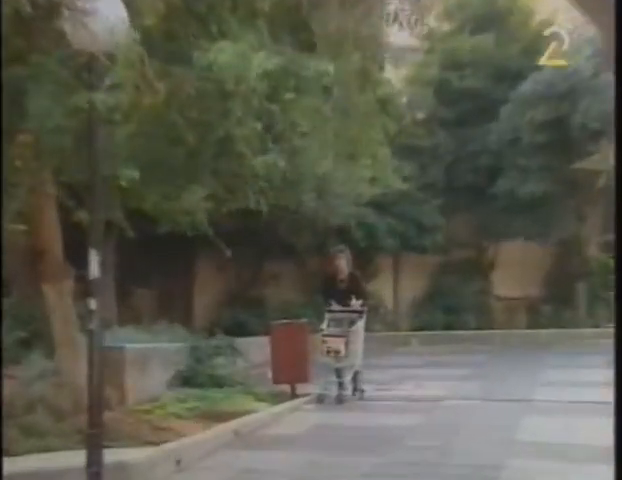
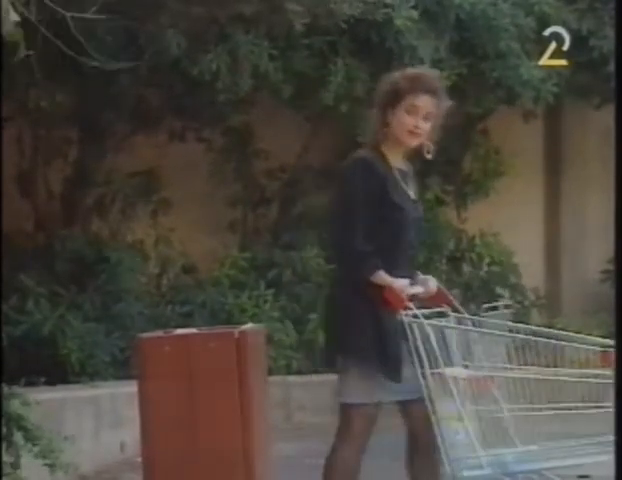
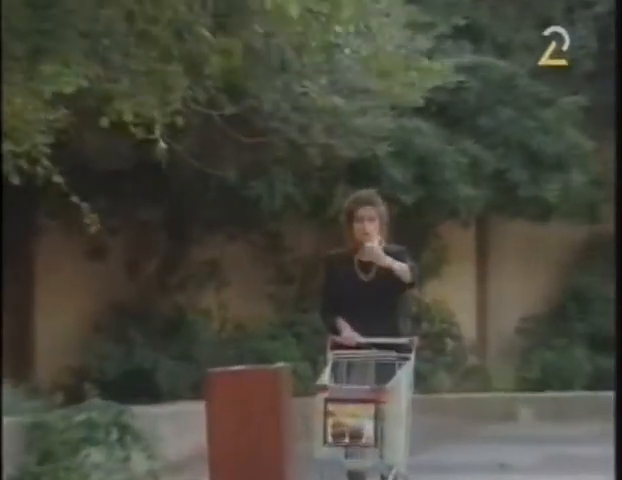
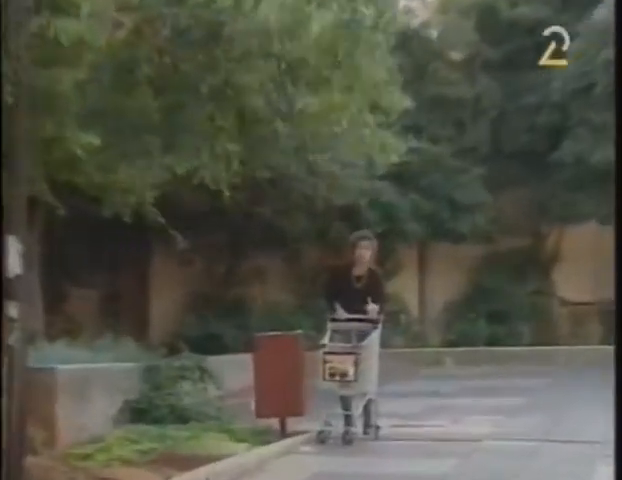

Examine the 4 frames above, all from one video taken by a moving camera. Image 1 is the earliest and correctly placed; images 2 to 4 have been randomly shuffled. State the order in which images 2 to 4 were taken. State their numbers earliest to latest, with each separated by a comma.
4, 3, 2
